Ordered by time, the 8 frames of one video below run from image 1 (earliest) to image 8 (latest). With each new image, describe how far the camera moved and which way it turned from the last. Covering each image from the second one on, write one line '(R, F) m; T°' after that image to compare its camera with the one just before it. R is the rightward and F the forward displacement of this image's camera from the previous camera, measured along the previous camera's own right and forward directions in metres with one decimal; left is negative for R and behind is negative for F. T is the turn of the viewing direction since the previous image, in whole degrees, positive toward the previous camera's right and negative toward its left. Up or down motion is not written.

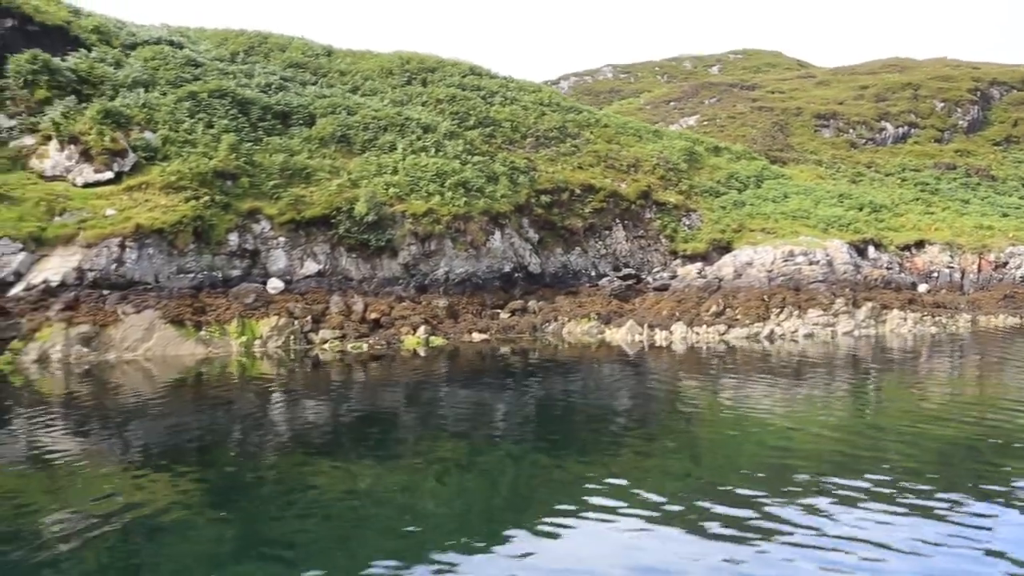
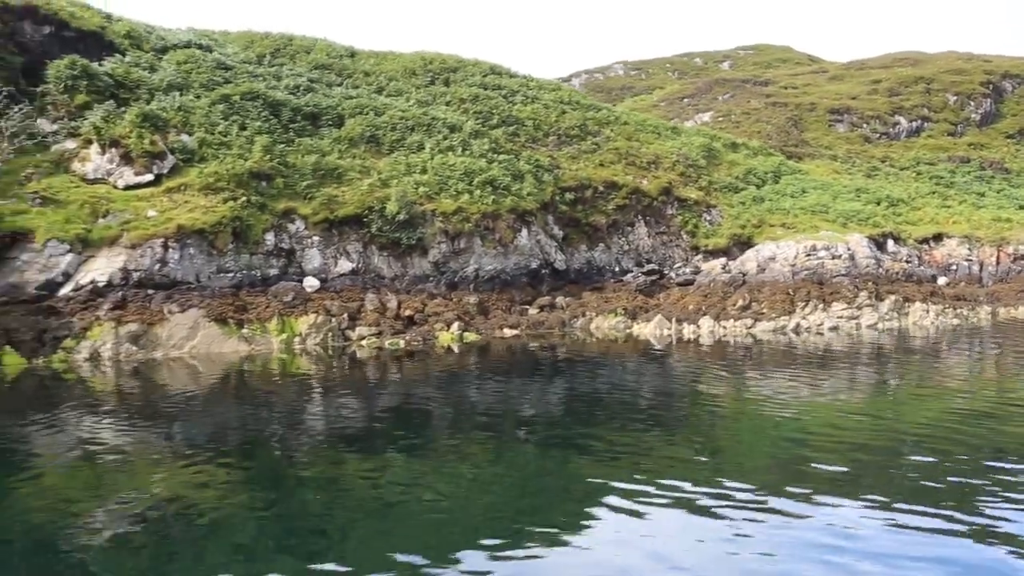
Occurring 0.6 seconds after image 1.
(-1.3, -0.9) m; 0°
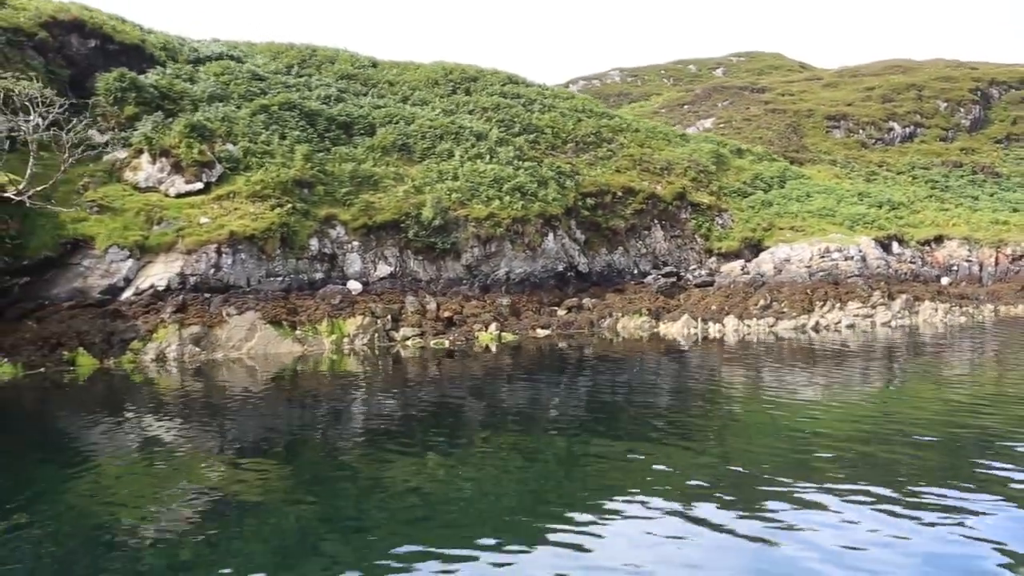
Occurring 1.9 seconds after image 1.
(-2.7, -1.9) m; +1°
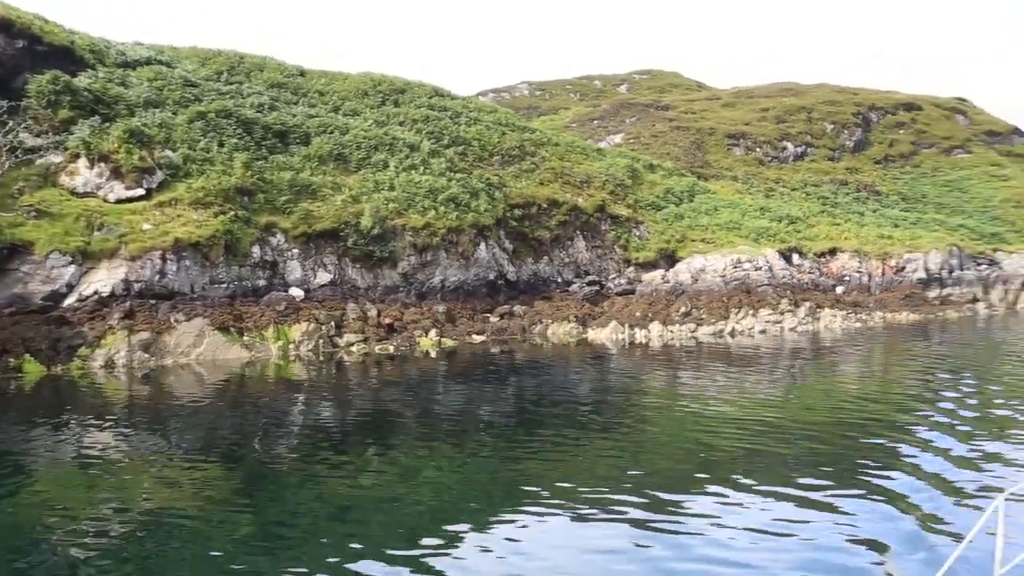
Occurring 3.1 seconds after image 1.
(-2.4, -1.7) m; +7°
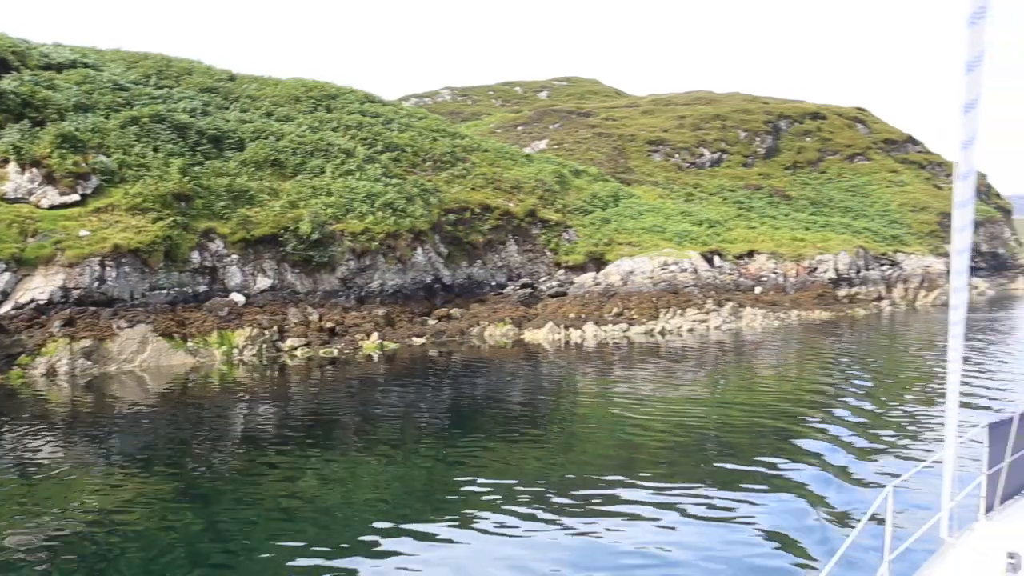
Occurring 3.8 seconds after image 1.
(-1.3, -1.2) m; +6°
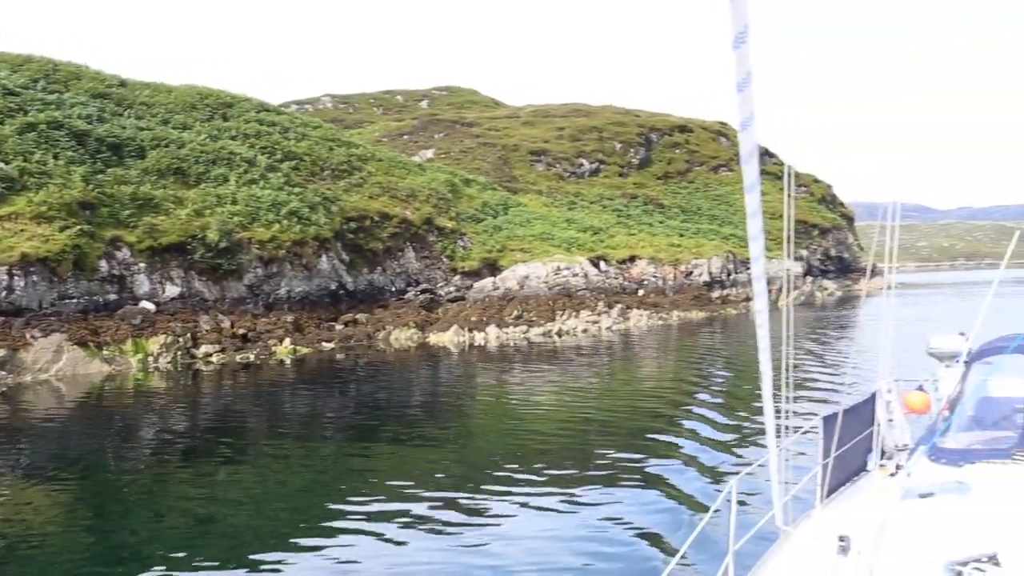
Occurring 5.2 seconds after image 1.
(-2.2, -2.4) m; +9°
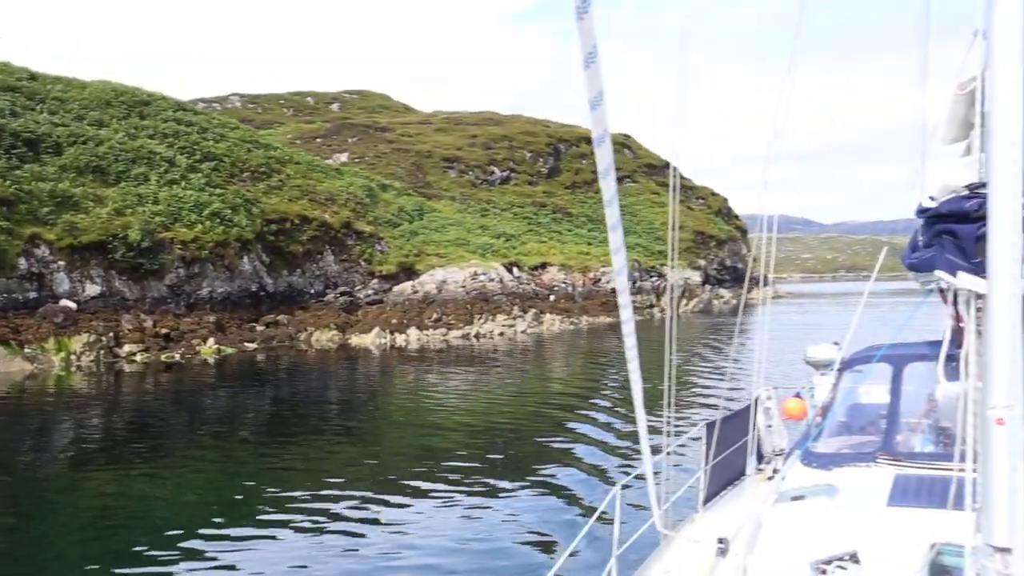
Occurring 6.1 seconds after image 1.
(-1.2, -2.0) m; +7°
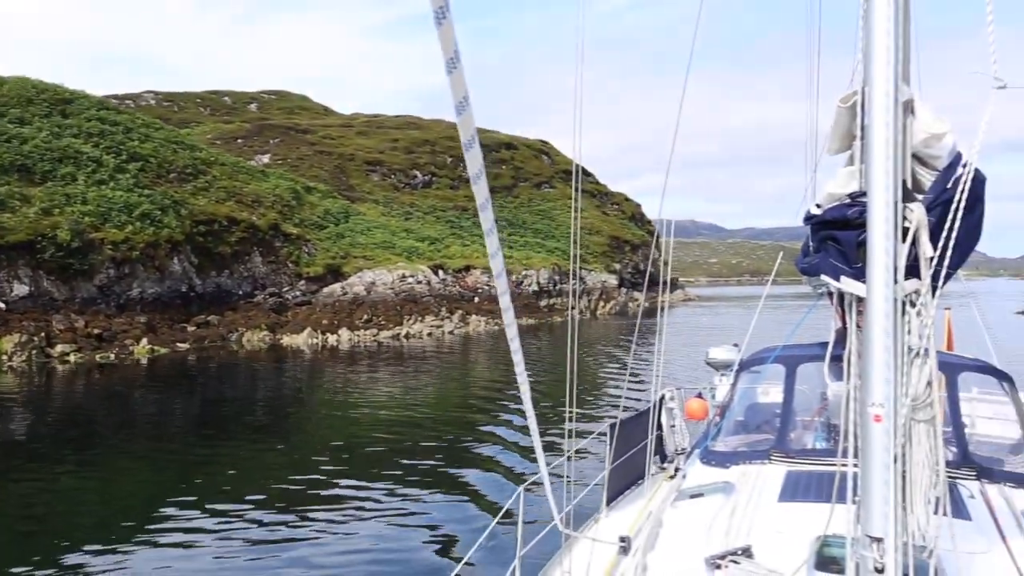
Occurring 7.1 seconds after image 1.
(-1.1, -2.0) m; +6°
